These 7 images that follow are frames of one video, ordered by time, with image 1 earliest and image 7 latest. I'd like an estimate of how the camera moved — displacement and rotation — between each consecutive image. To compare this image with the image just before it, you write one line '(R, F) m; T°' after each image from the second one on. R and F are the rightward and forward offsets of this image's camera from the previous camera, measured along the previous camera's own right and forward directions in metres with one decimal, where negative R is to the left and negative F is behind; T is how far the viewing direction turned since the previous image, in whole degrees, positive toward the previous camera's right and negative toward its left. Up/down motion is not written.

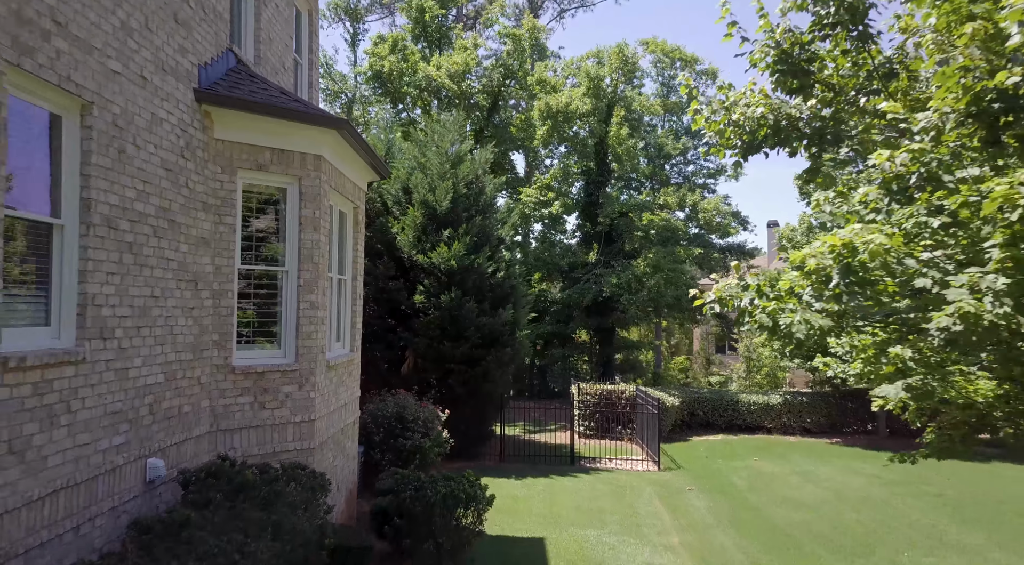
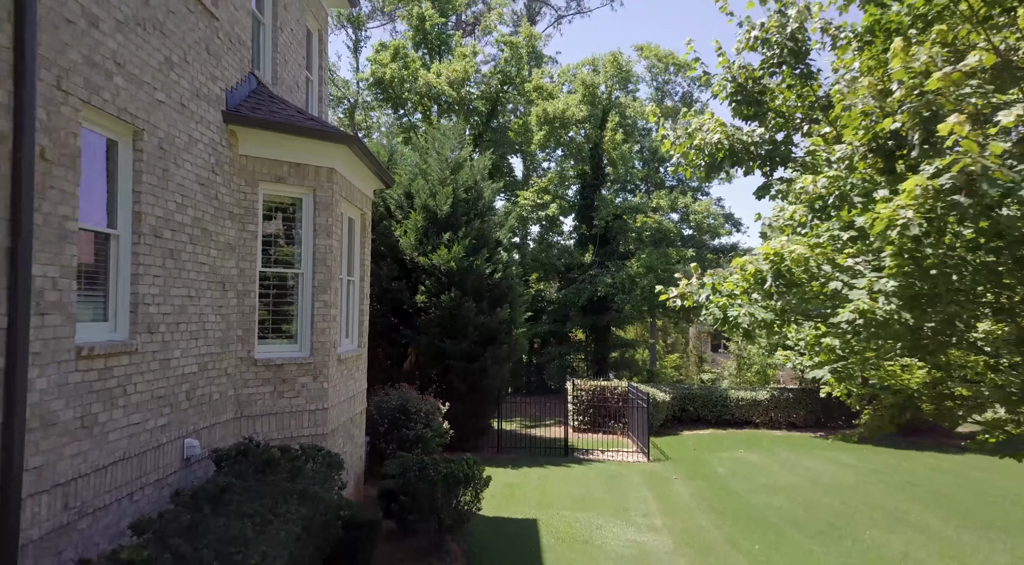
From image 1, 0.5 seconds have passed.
(+0.1, -0.8) m; 0°
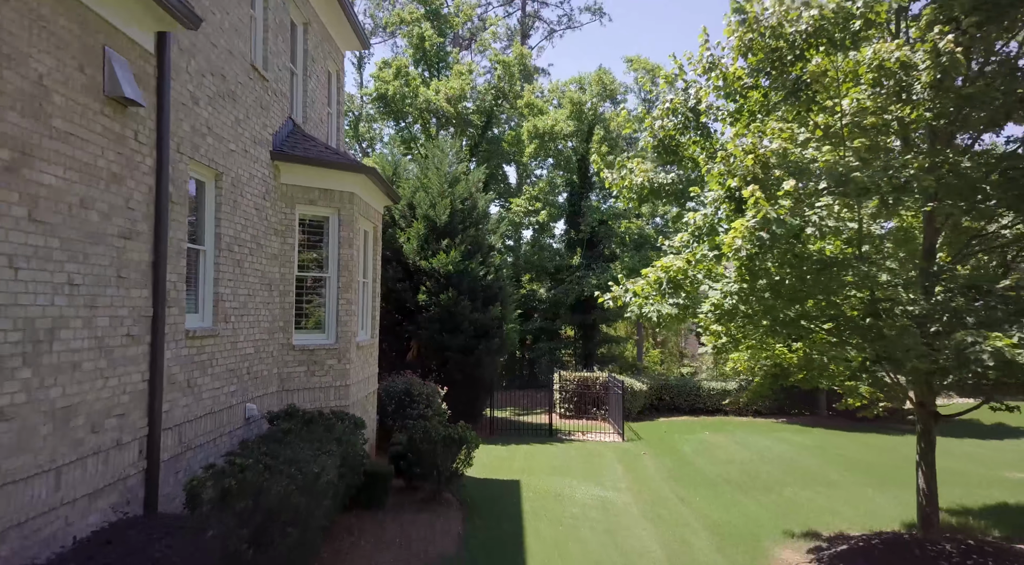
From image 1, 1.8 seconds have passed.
(+0.2, -2.0) m; 0°
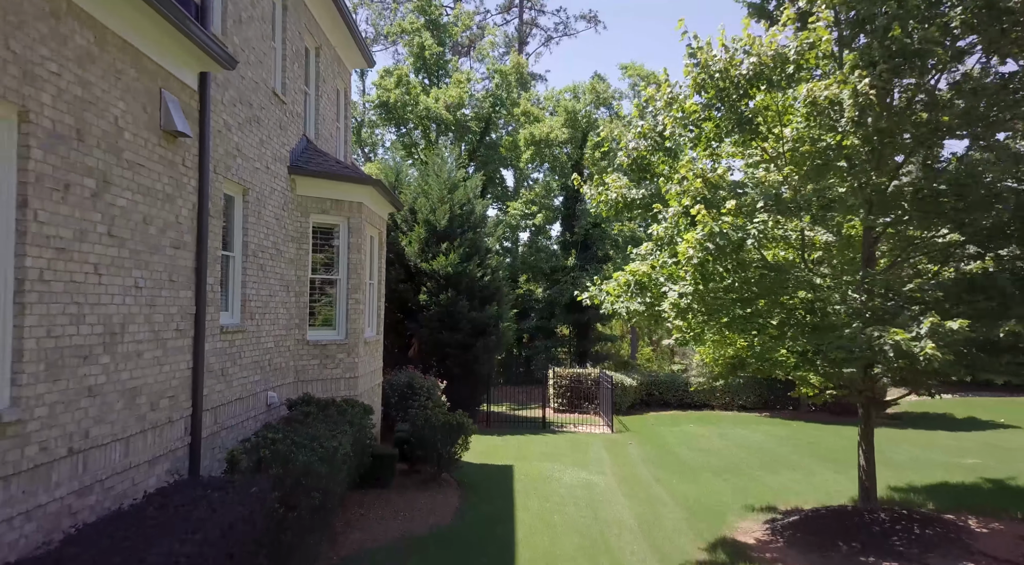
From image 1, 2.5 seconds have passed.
(+0.1, -1.1) m; 0°
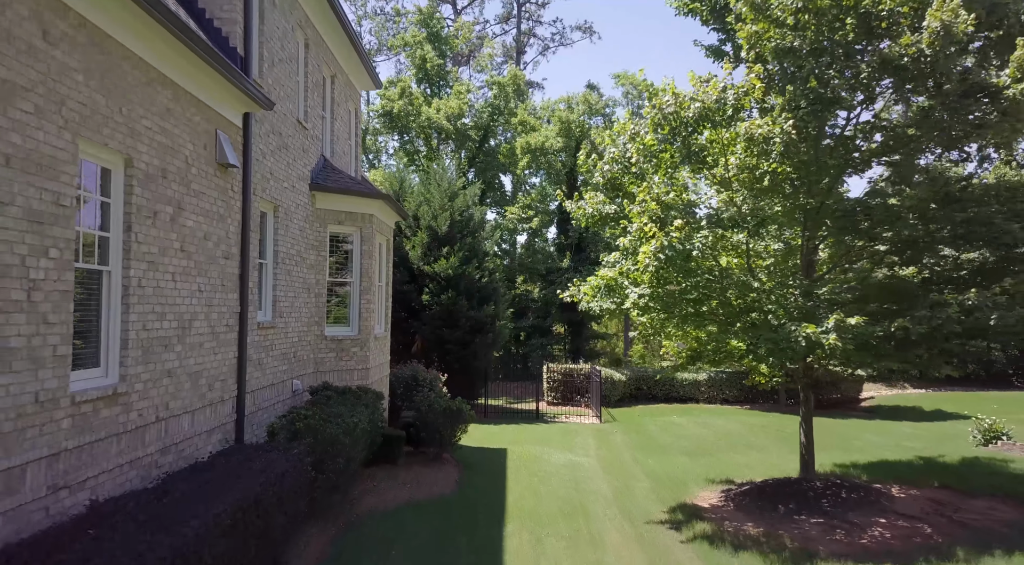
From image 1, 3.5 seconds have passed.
(+0.1, -1.5) m; 0°
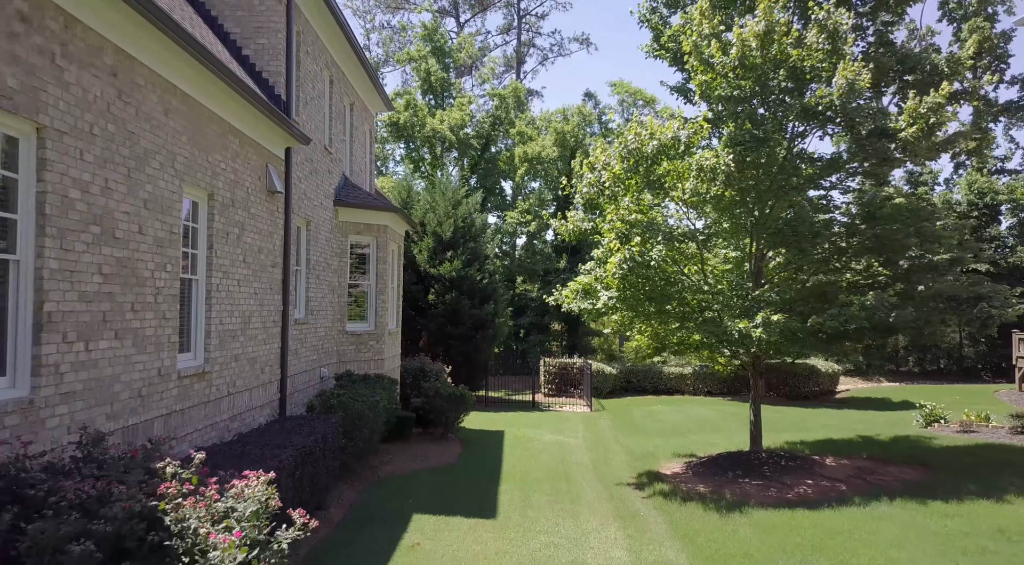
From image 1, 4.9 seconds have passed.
(+0.1, -1.9) m; 0°
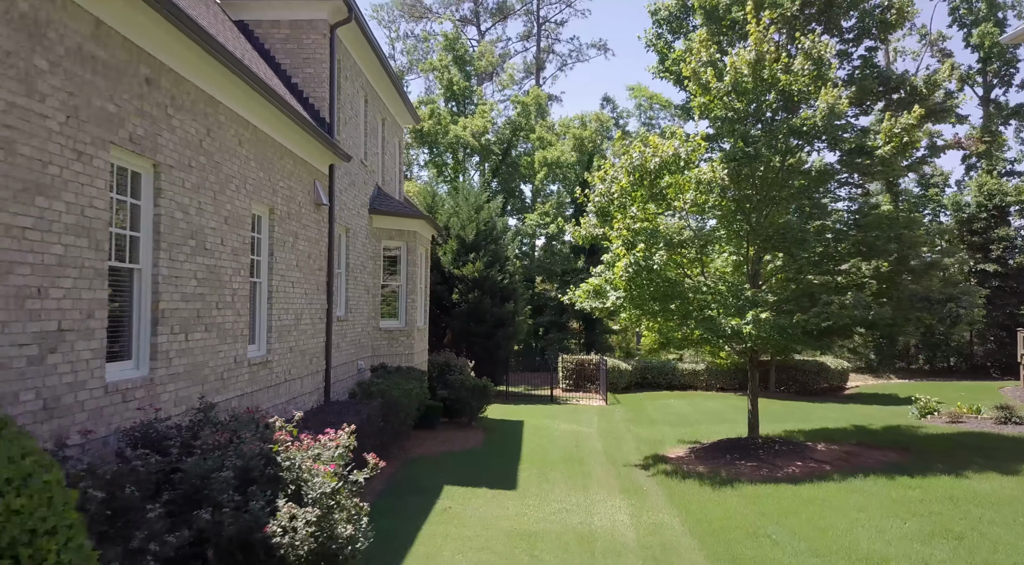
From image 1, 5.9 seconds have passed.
(0.0, -1.3) m; -2°
